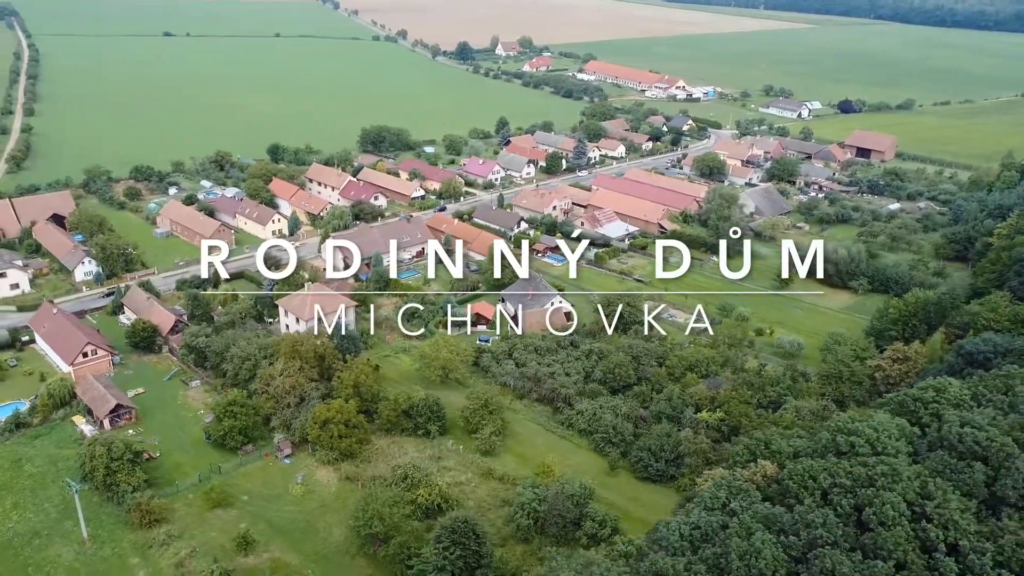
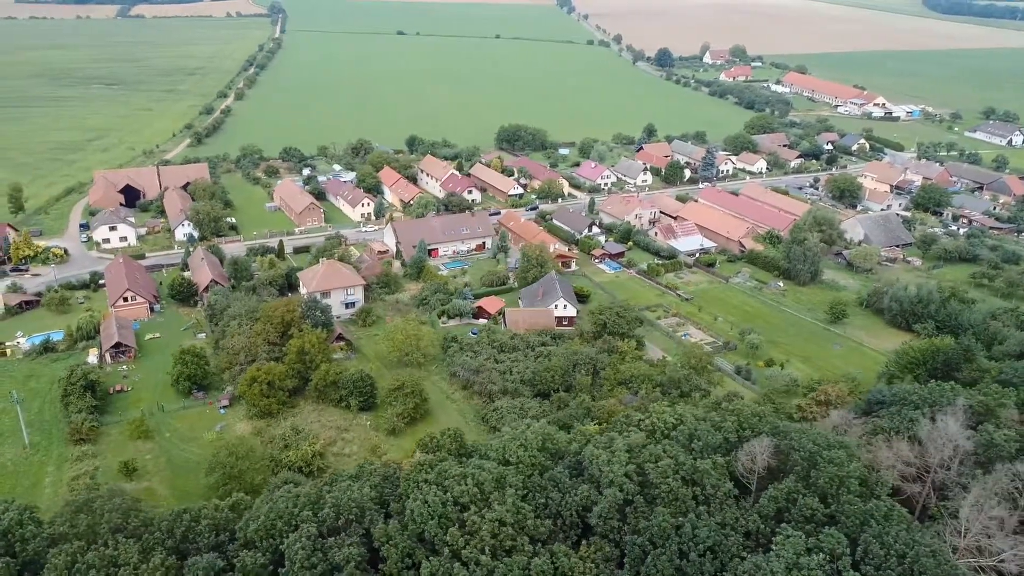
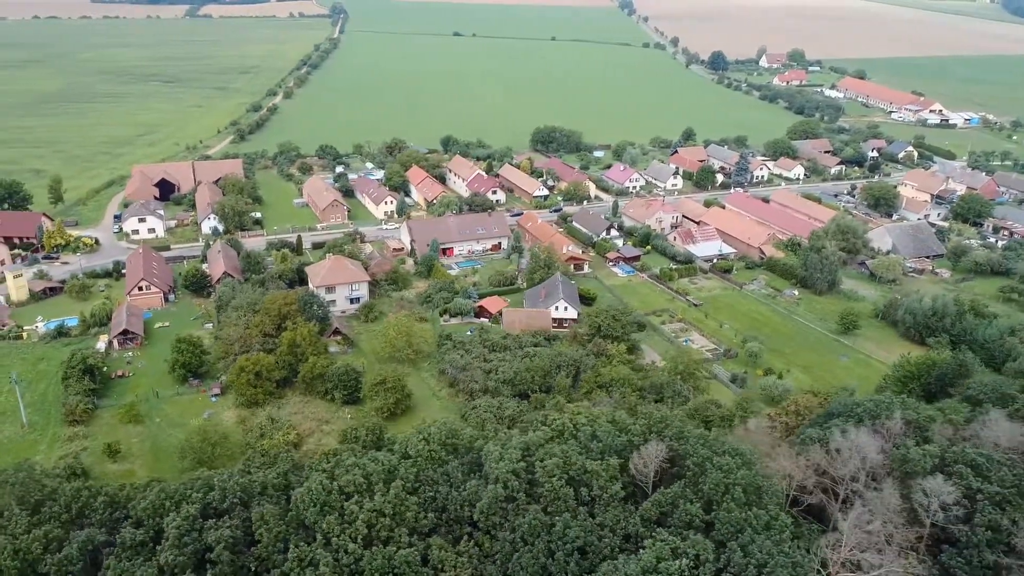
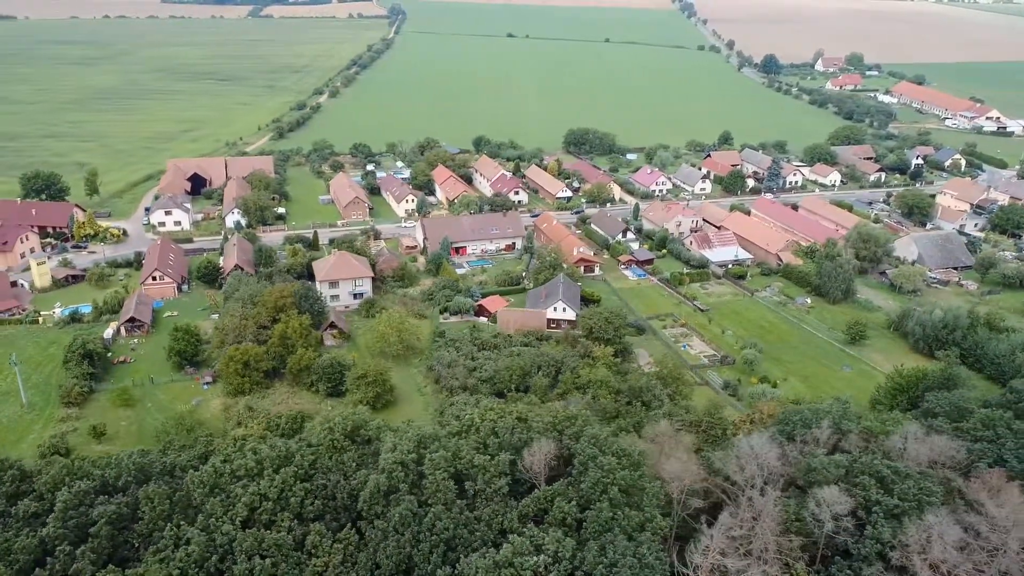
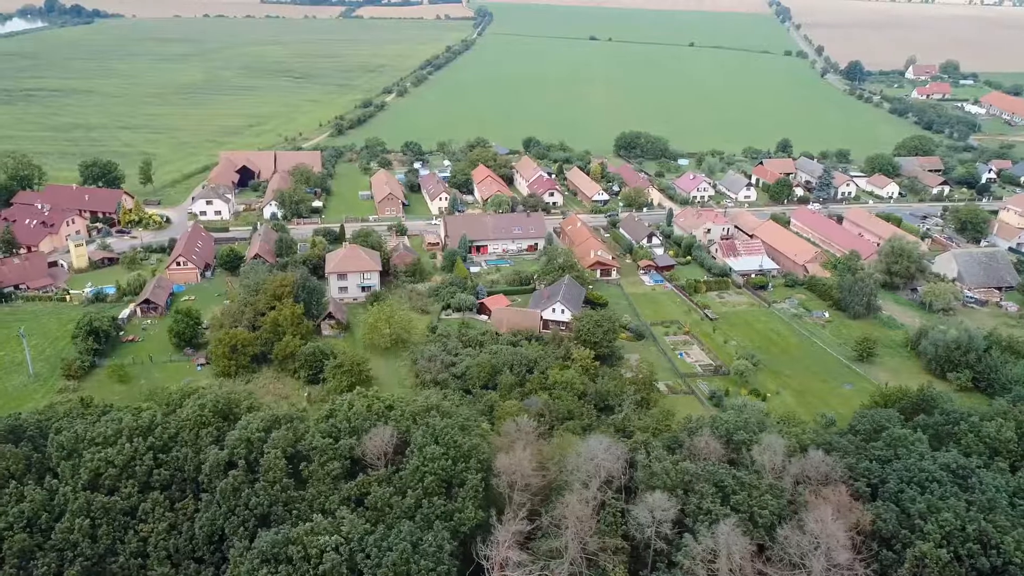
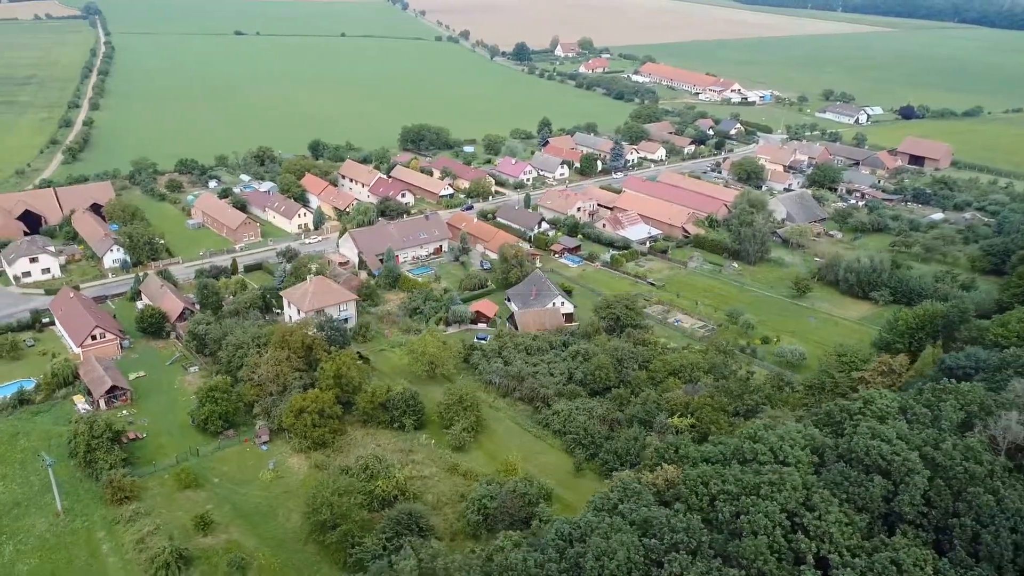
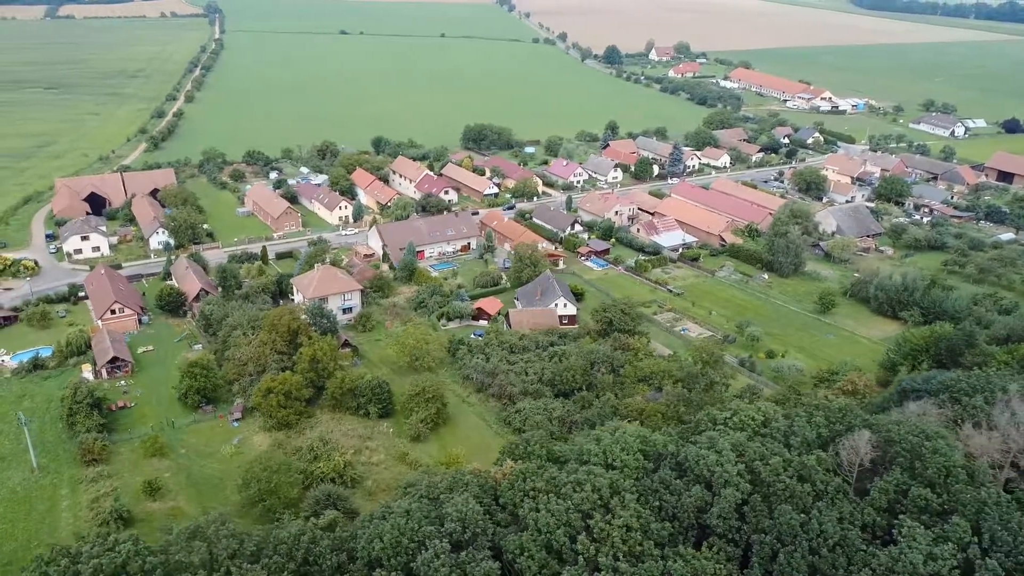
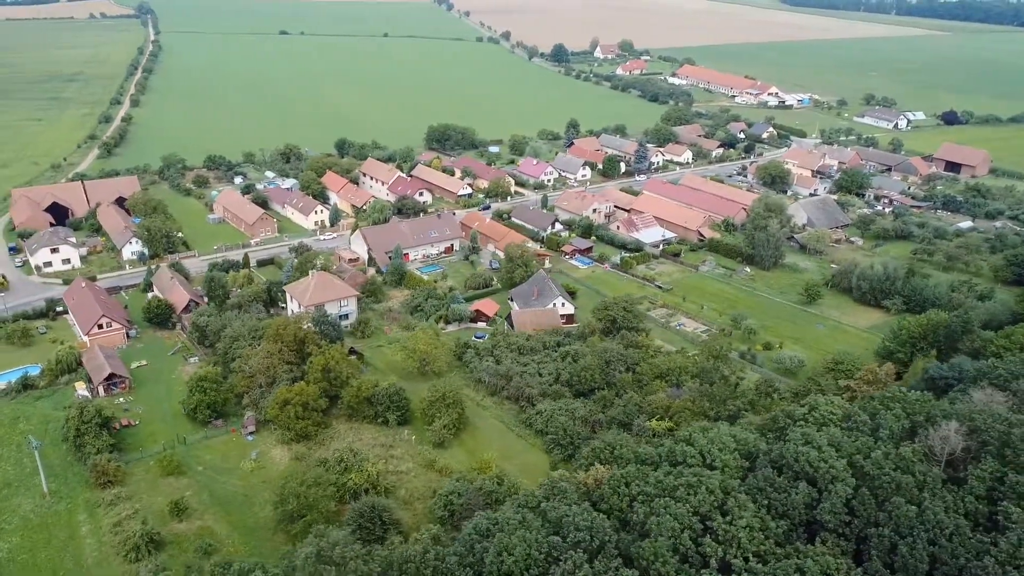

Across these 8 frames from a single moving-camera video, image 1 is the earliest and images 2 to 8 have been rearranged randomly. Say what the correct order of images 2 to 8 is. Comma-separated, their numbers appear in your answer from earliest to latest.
6, 8, 7, 2, 3, 4, 5
